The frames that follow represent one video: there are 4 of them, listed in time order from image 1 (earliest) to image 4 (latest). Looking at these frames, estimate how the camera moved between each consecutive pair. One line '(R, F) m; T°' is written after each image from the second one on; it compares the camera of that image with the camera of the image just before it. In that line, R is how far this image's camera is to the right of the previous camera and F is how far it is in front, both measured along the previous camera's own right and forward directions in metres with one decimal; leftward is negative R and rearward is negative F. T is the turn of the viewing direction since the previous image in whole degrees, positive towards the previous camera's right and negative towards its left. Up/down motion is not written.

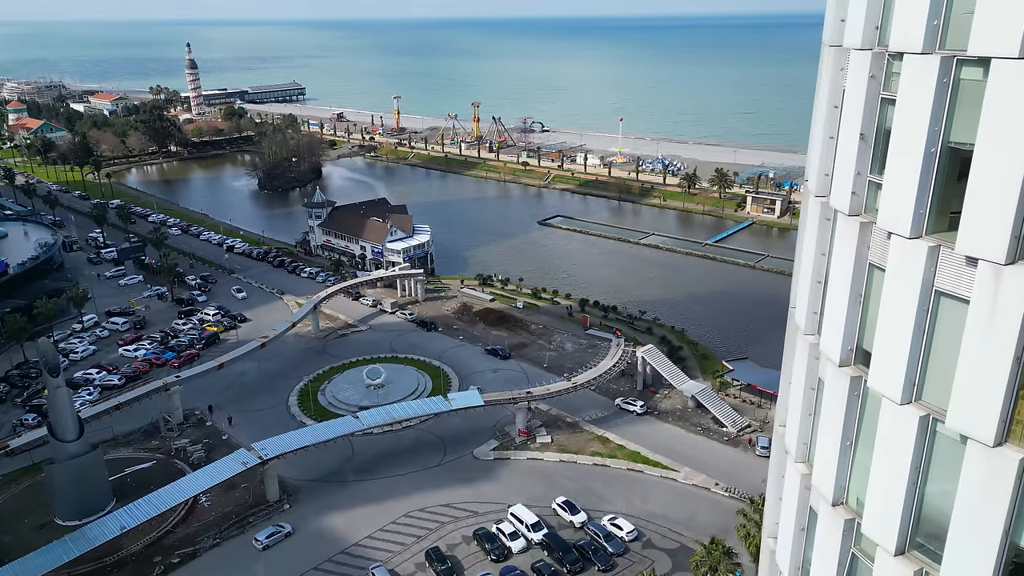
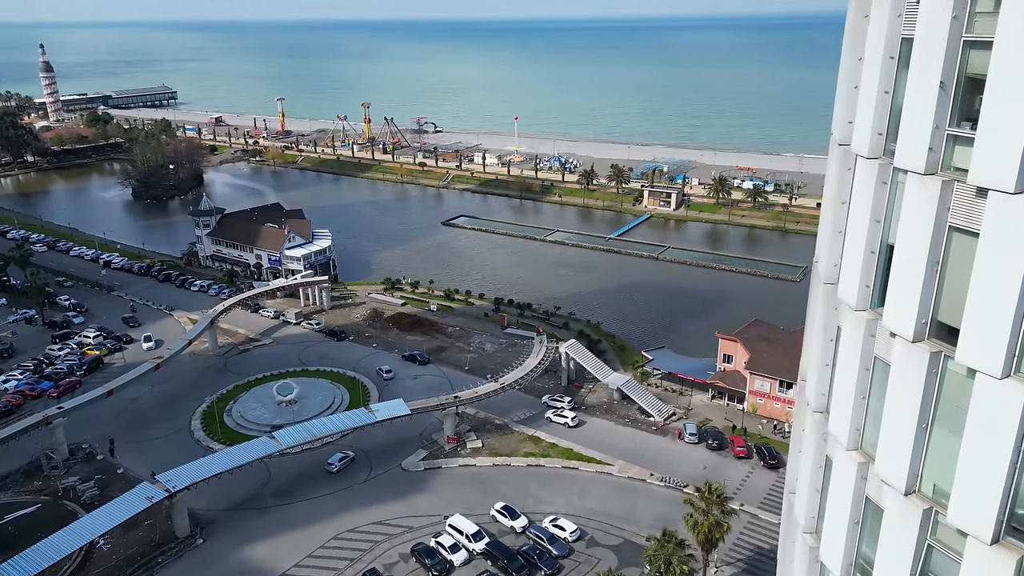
(-1.6, +1.5) m; +8°
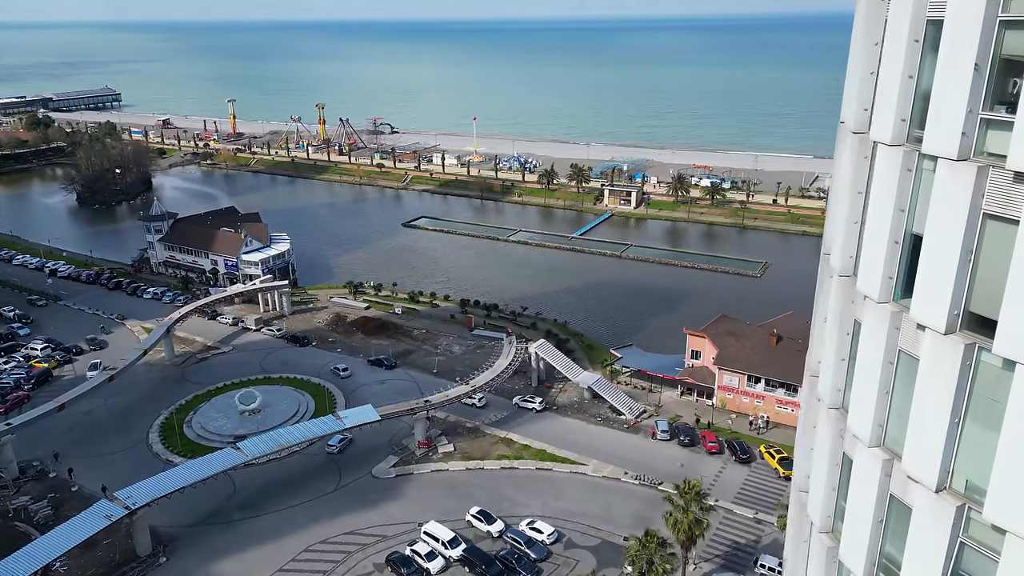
(-0.6, +0.5) m; +3°
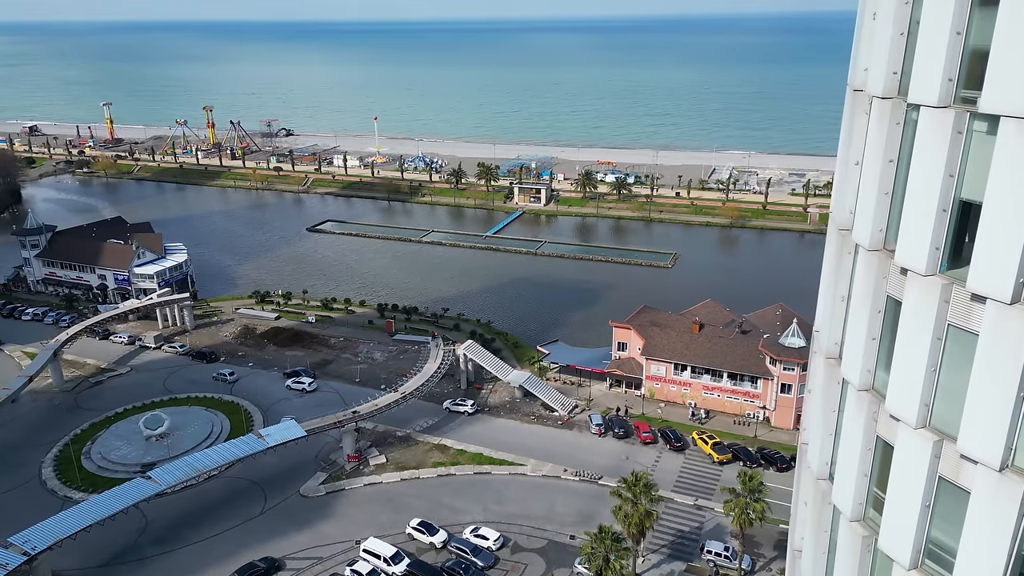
(-1.3, +1.2) m; +8°
